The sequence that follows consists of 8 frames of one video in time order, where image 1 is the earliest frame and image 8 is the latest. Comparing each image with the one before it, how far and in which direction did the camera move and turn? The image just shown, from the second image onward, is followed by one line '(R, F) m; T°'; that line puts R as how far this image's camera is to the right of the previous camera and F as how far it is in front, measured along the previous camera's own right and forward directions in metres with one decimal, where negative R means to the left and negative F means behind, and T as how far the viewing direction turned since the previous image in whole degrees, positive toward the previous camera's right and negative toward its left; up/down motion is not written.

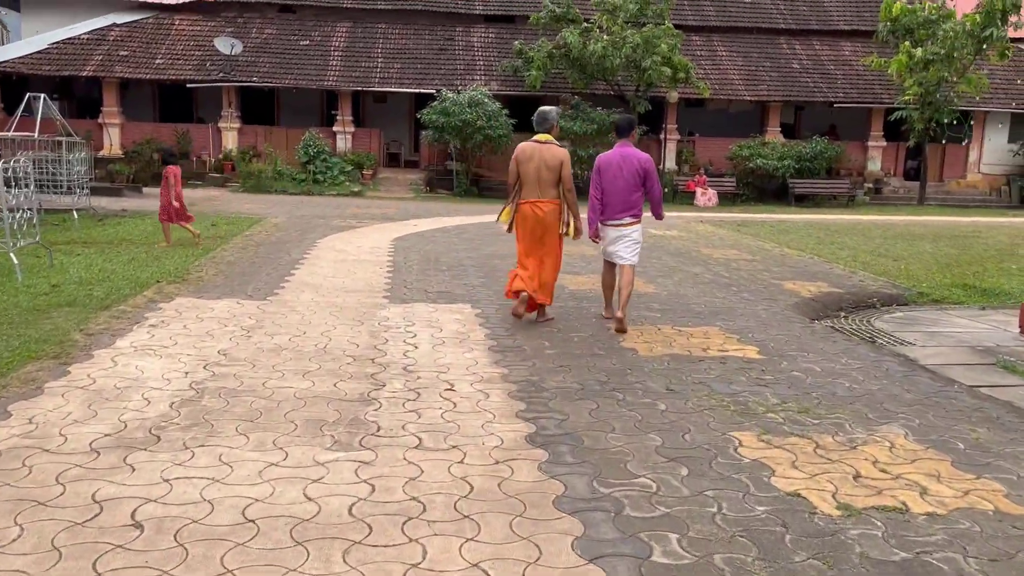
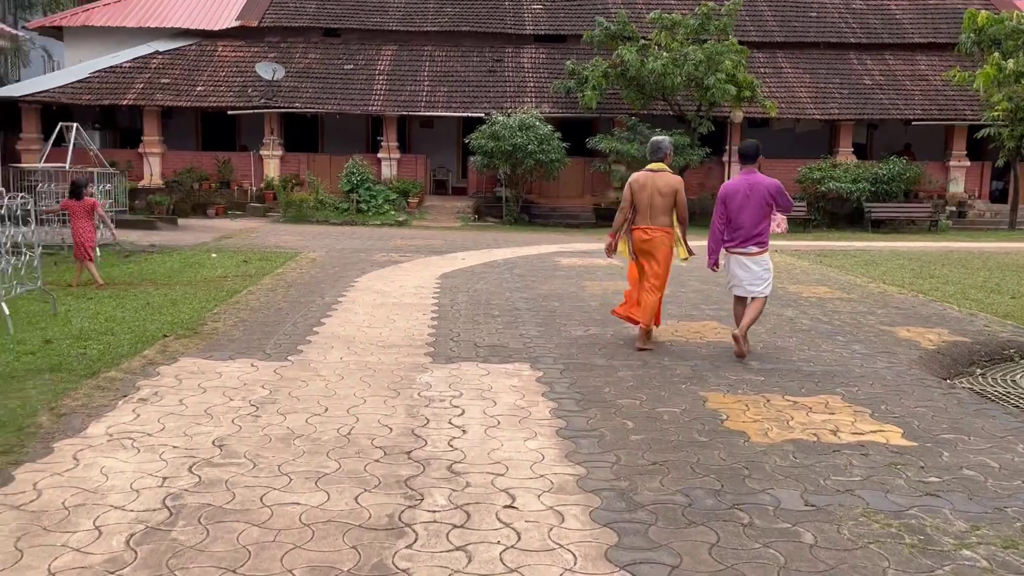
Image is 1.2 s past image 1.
(-0.1, +1.1) m; -3°
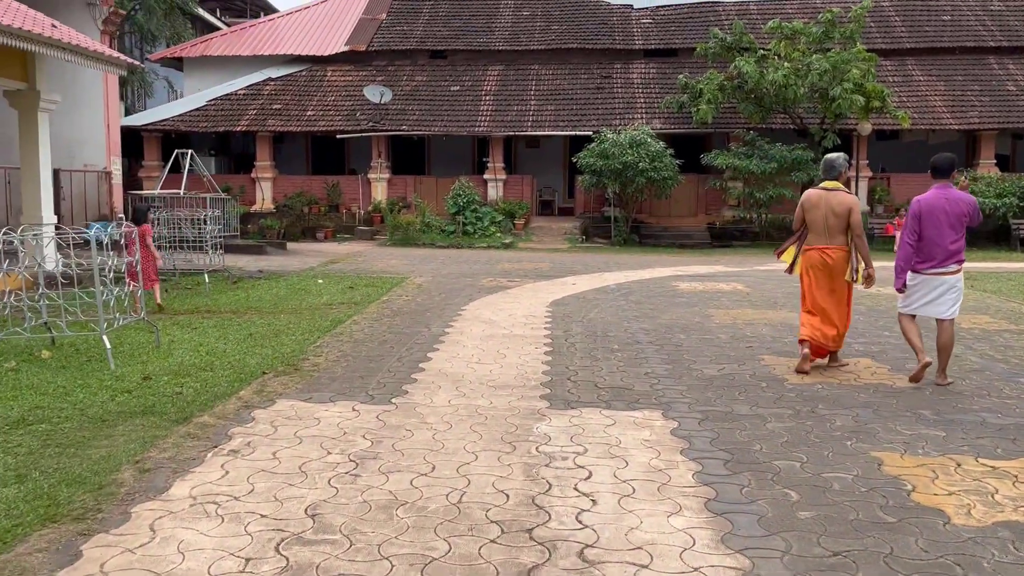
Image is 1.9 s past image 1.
(-0.1, +0.6) m; -7°
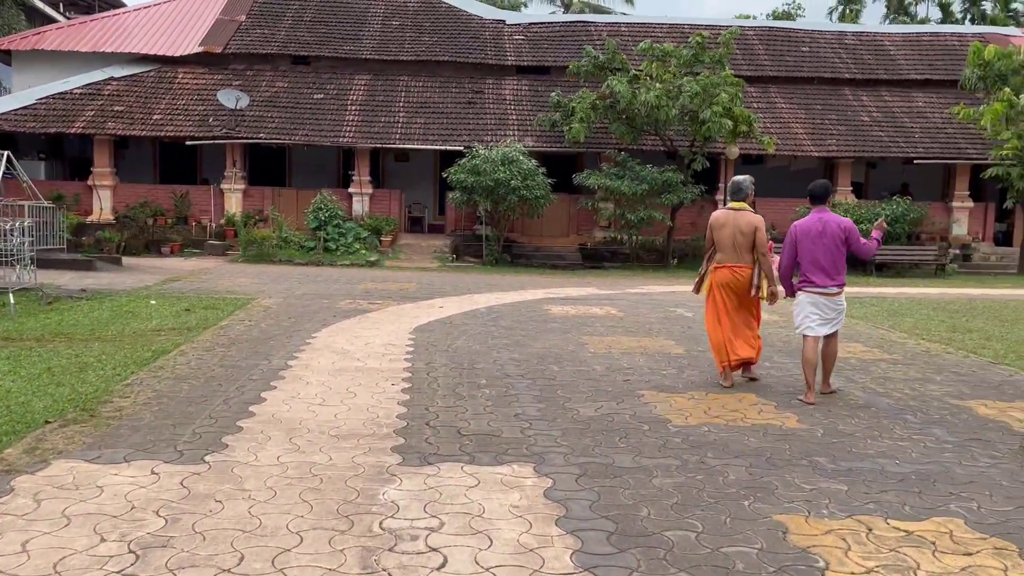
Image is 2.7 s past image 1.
(+0.1, +0.8) m; +9°
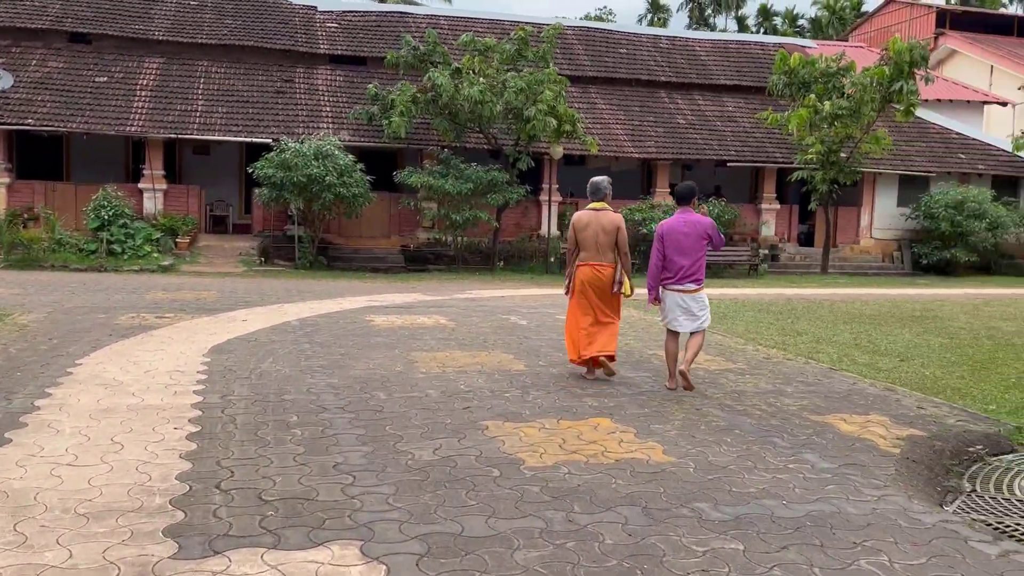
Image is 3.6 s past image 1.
(0.0, +1.0) m; +12°
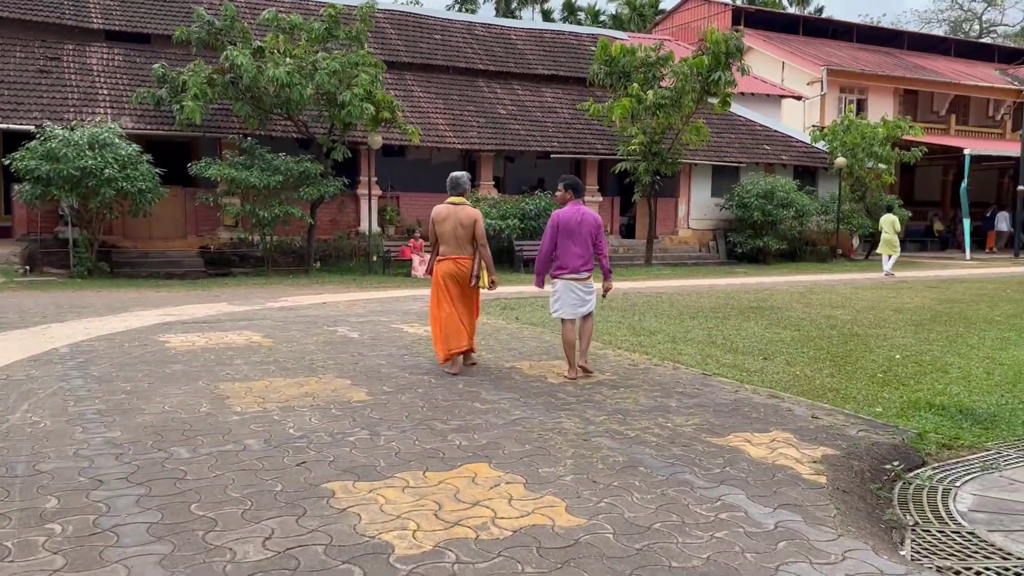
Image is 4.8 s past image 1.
(-0.2, +1.2) m; +13°
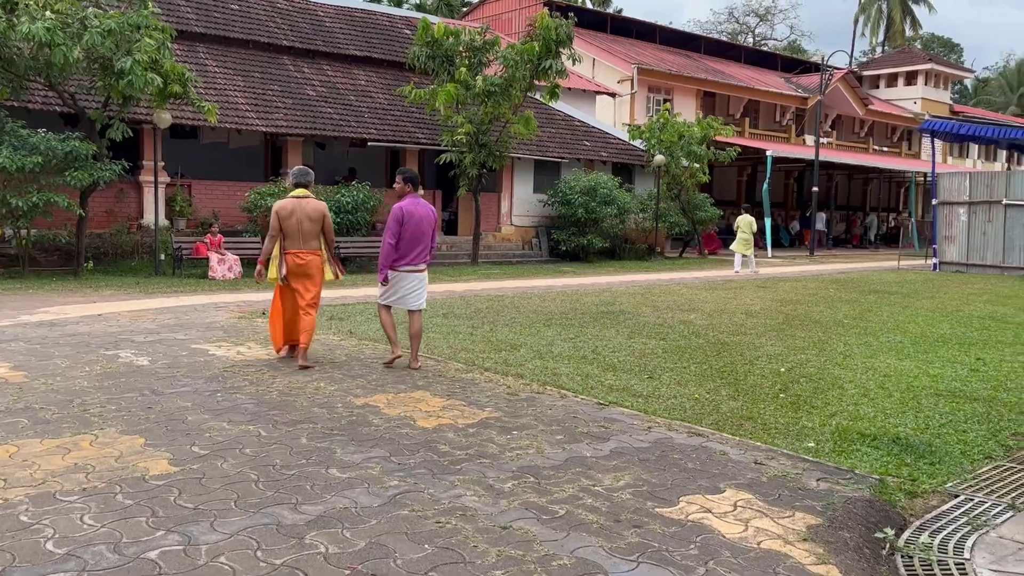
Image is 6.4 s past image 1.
(-0.4, +1.5) m; +14°
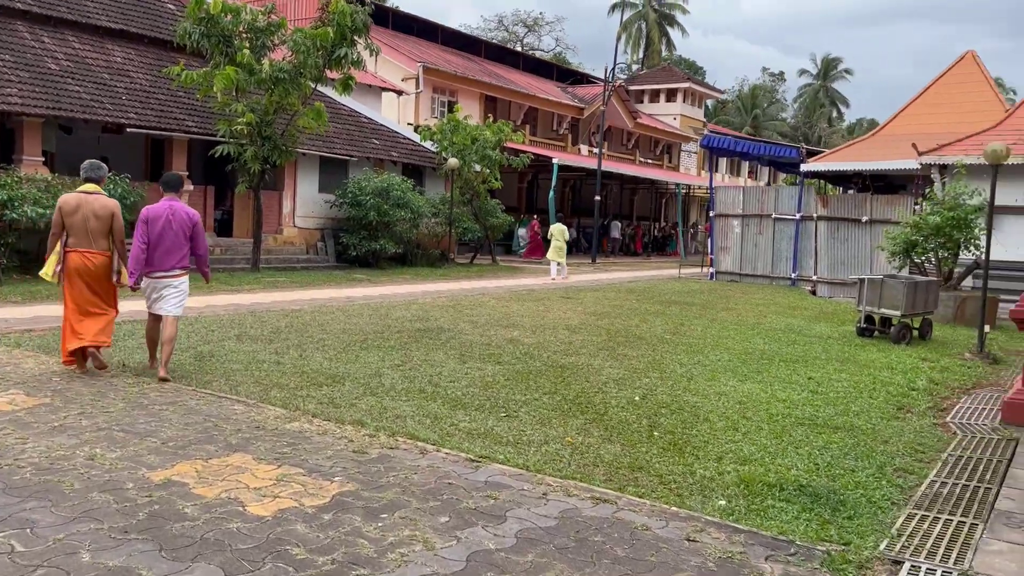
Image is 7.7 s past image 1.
(-0.5, +1.2) m; +16°
